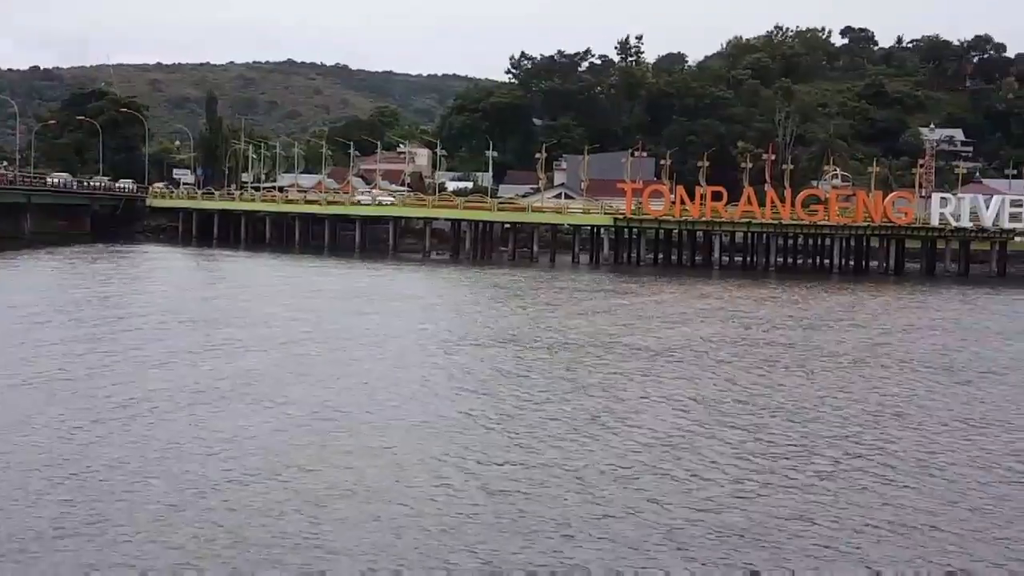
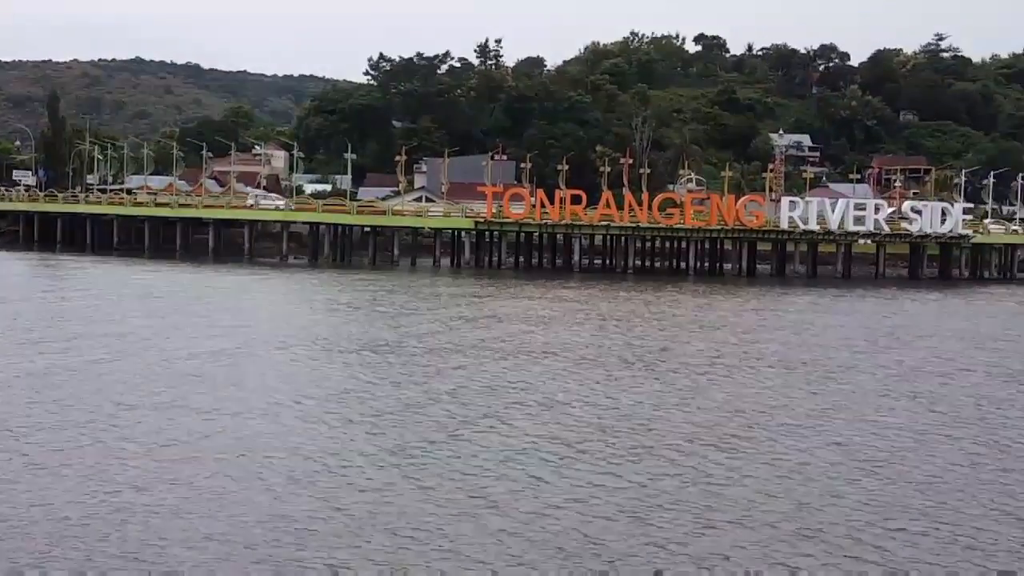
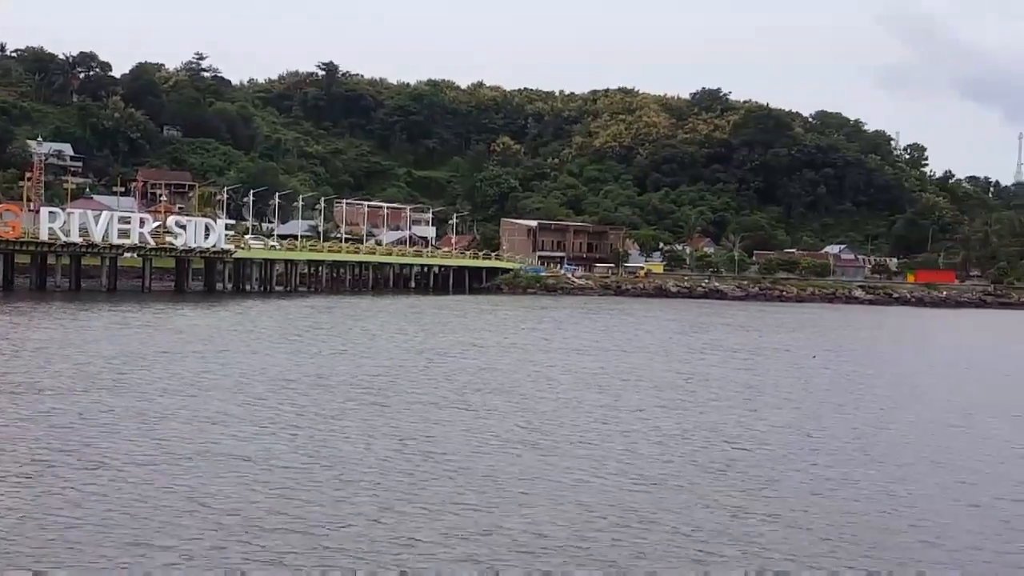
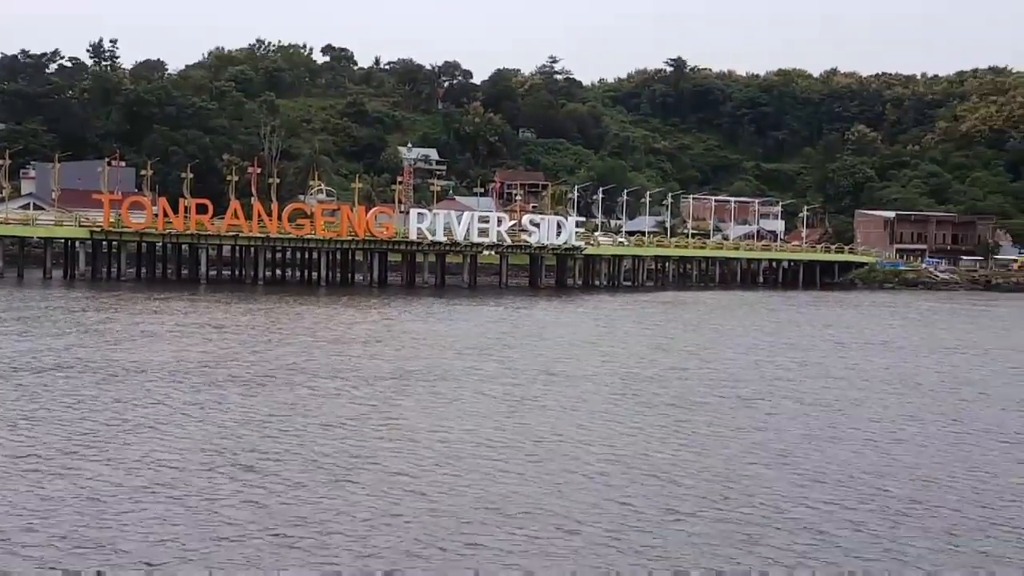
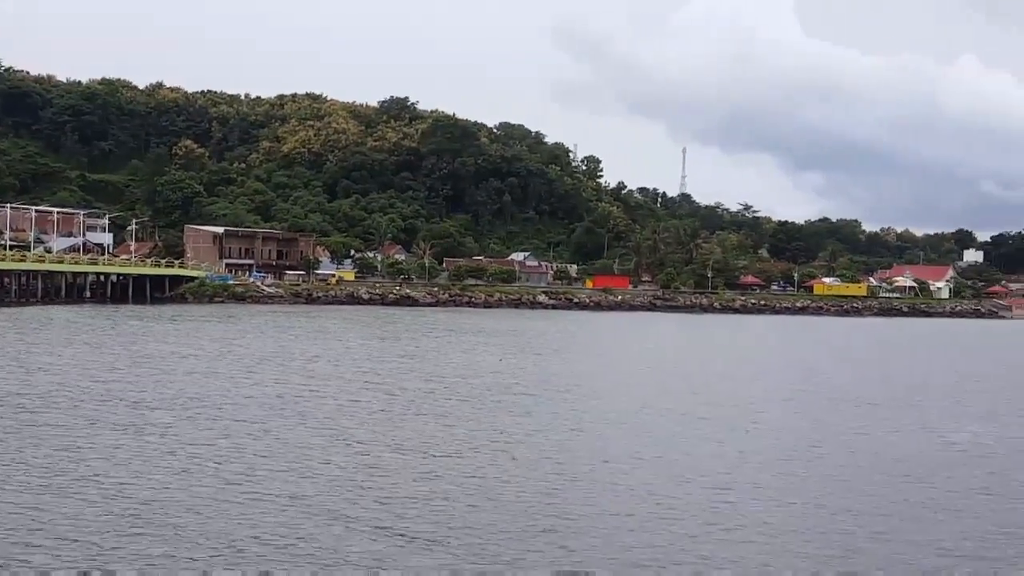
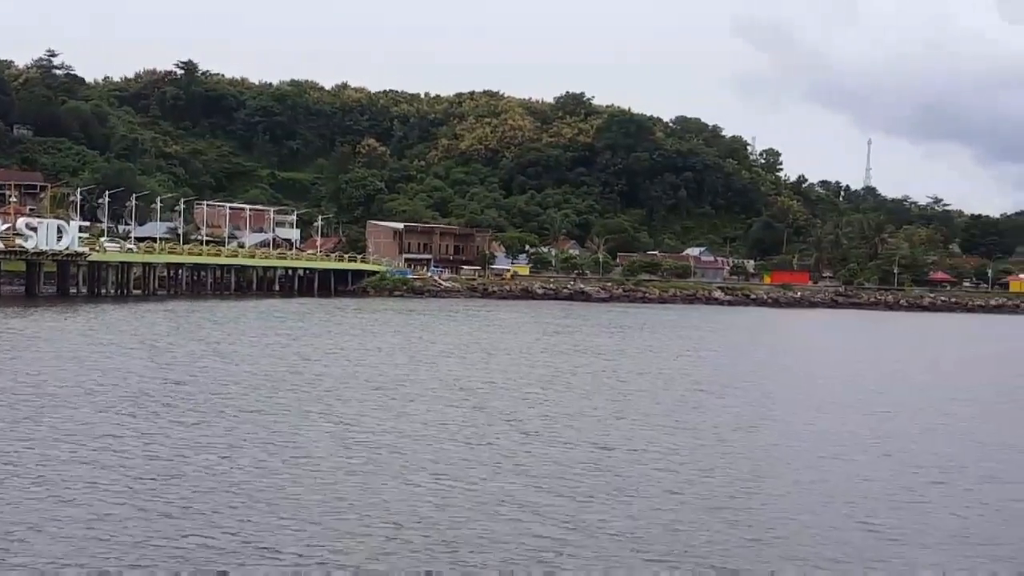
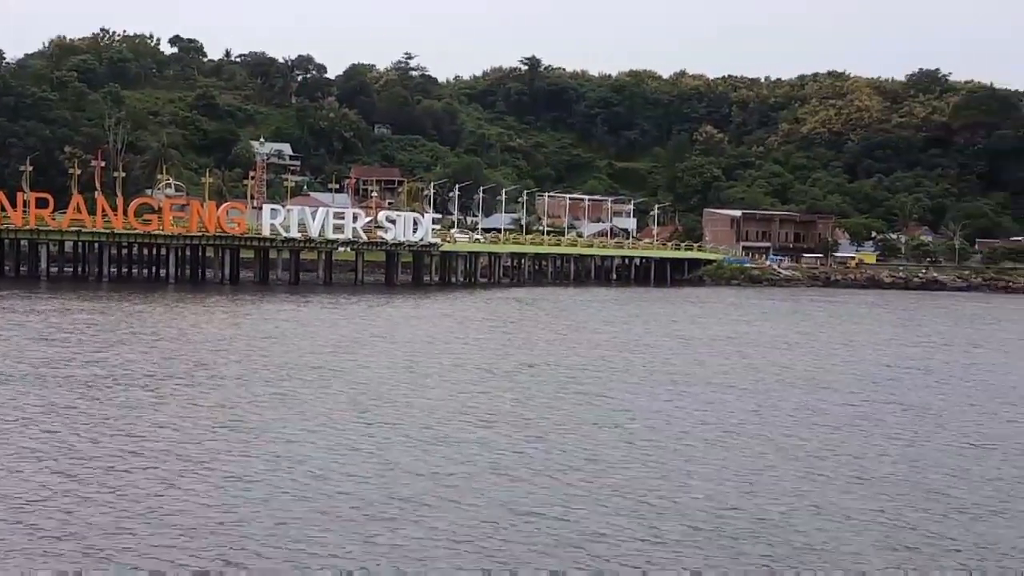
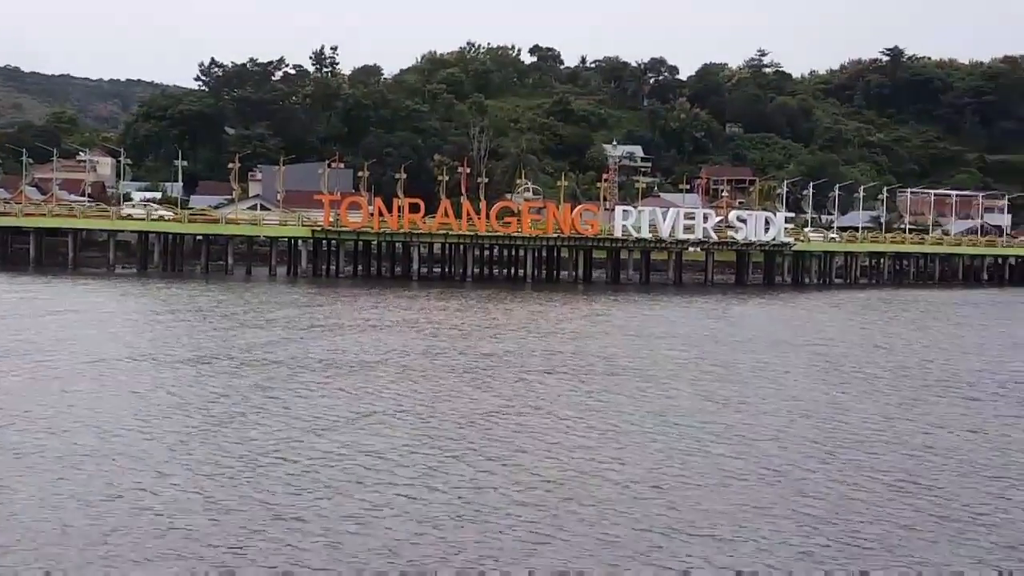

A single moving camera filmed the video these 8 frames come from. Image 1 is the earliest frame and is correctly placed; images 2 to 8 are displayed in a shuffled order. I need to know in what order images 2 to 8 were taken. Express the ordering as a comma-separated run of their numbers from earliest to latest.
2, 8, 4, 7, 3, 6, 5
